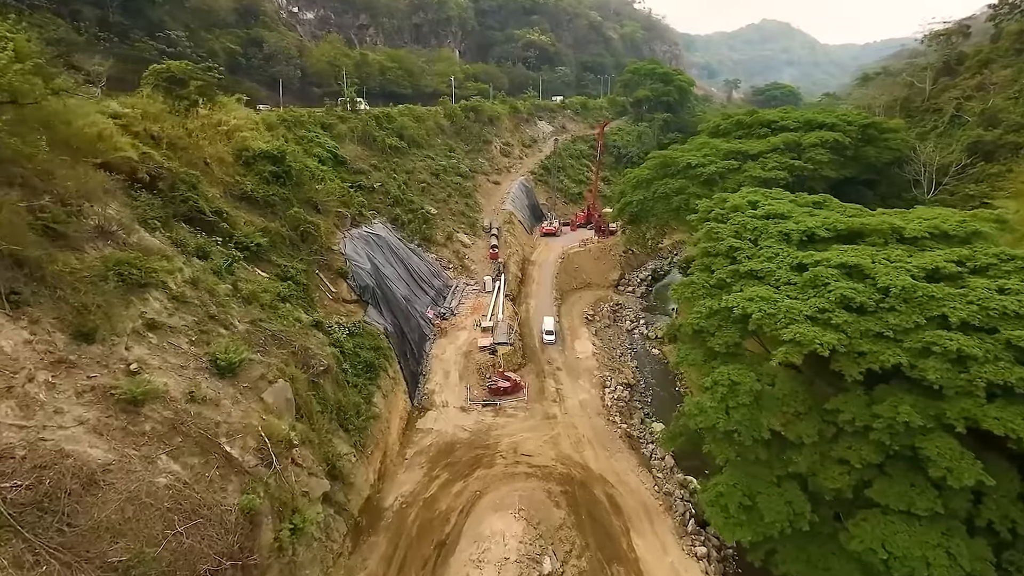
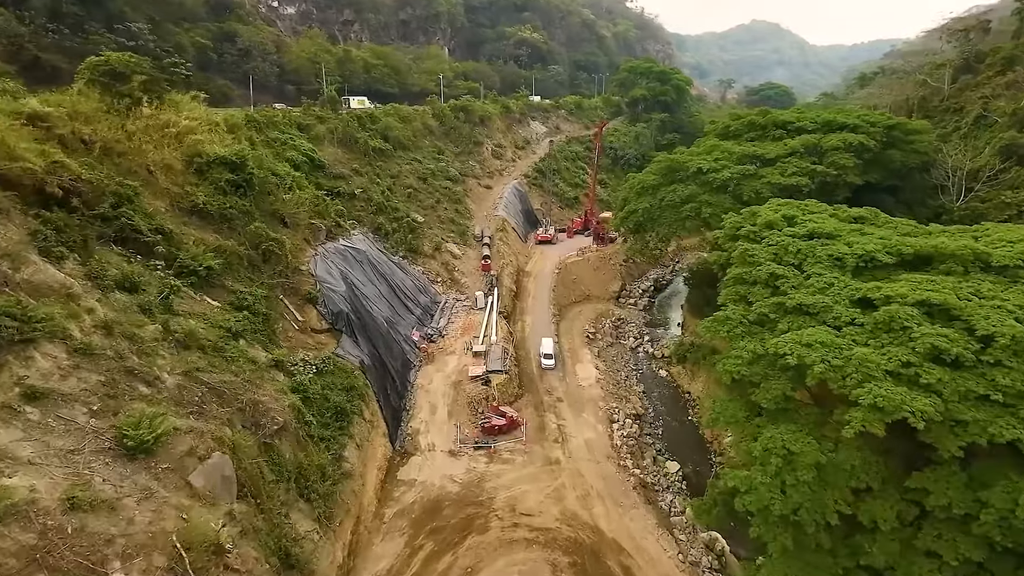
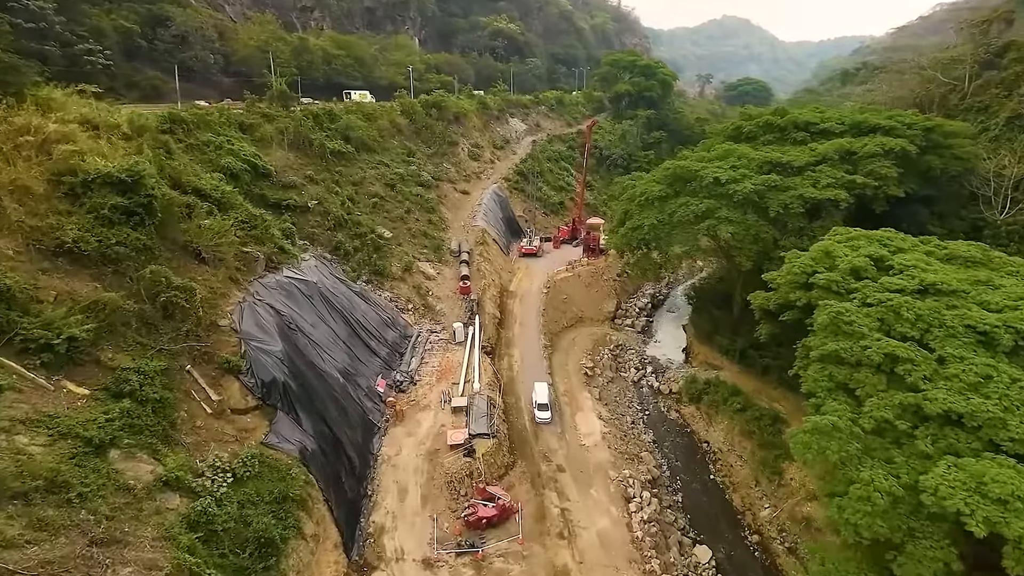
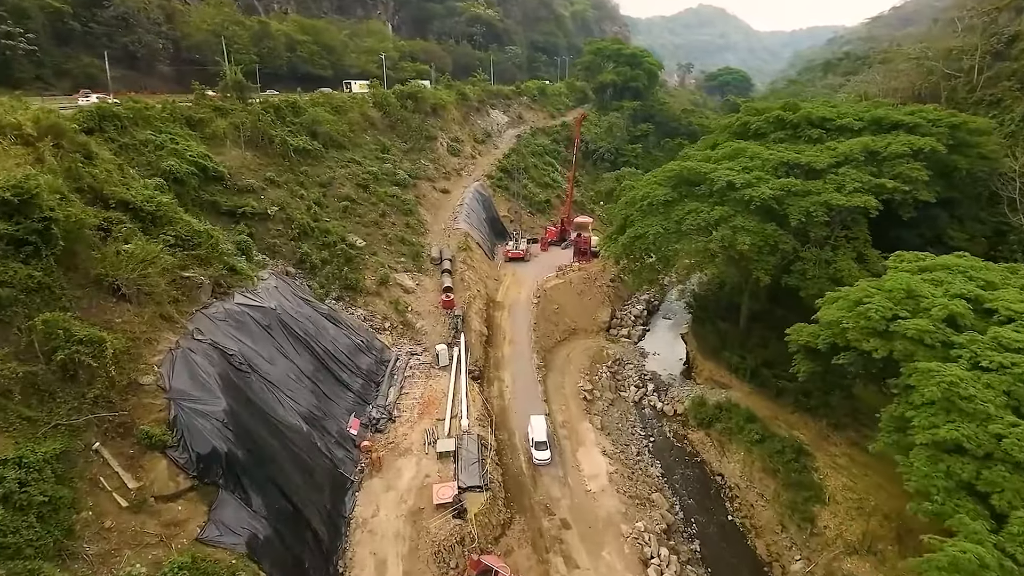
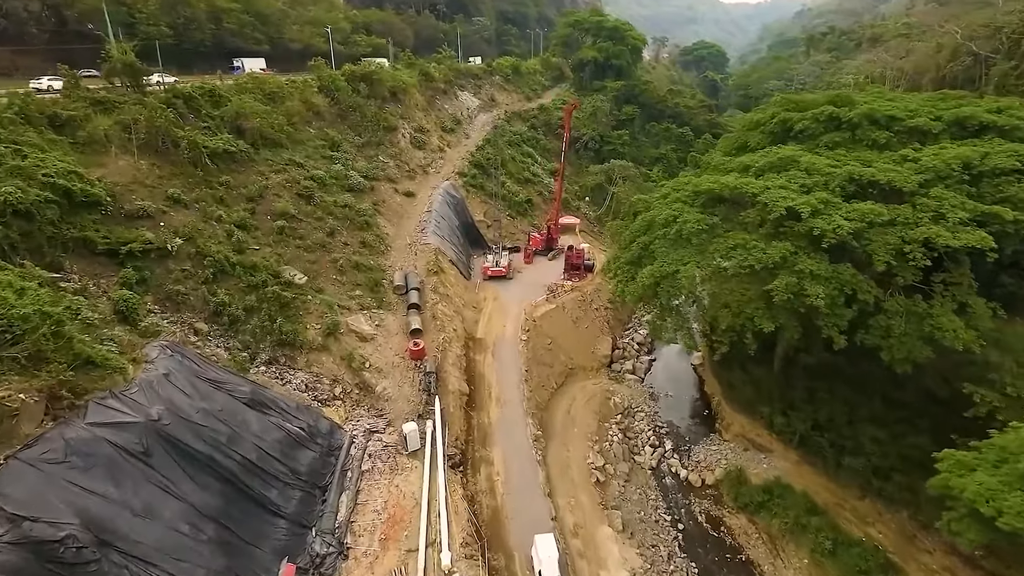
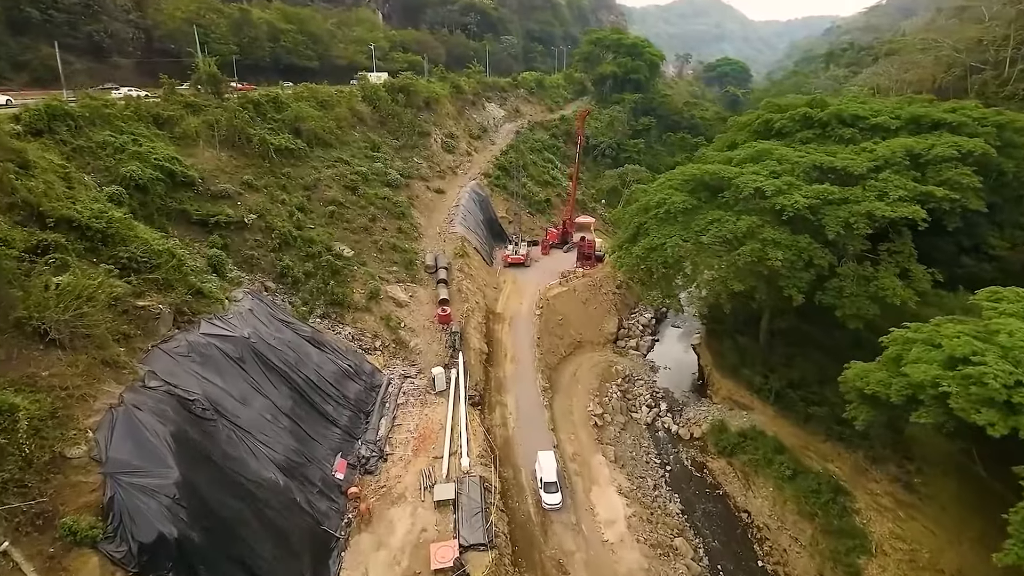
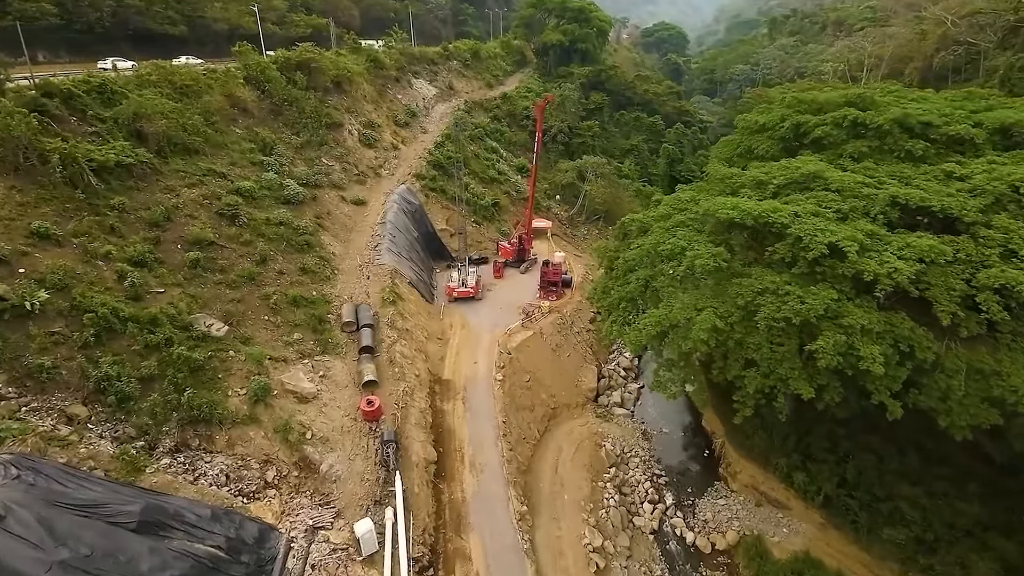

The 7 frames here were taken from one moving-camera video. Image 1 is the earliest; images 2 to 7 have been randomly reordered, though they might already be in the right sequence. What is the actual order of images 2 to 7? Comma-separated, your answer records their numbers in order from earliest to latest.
2, 3, 4, 6, 5, 7
